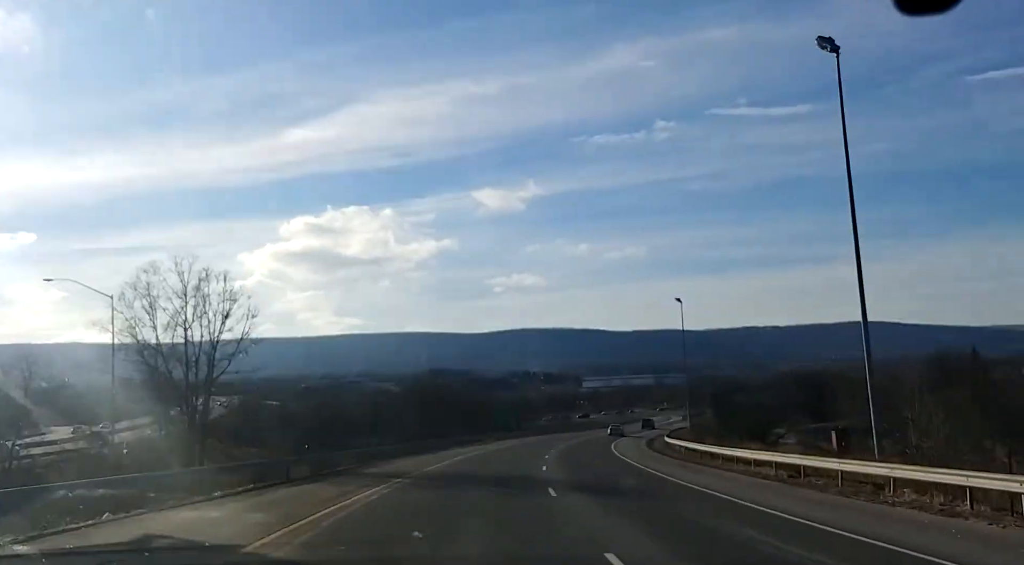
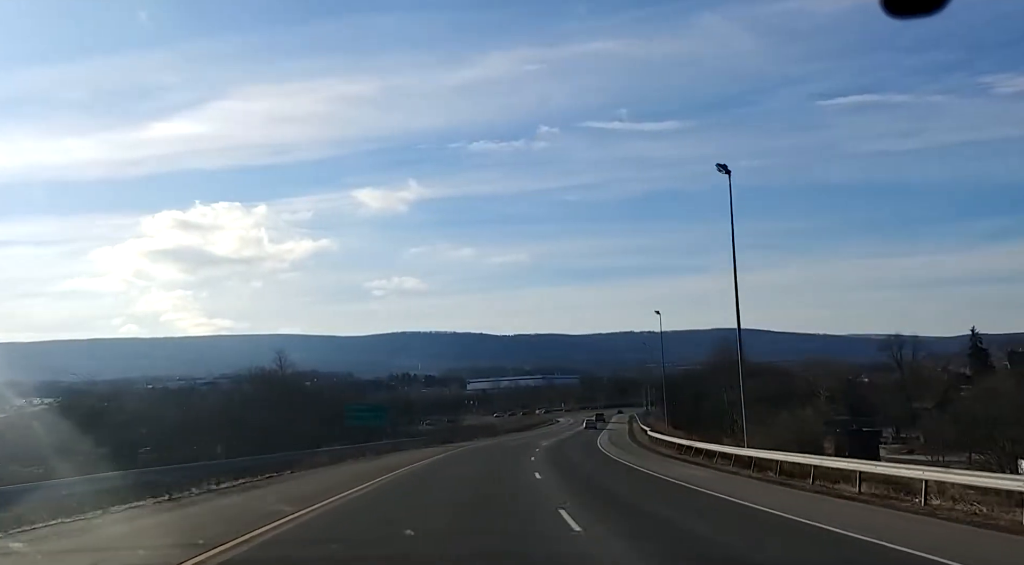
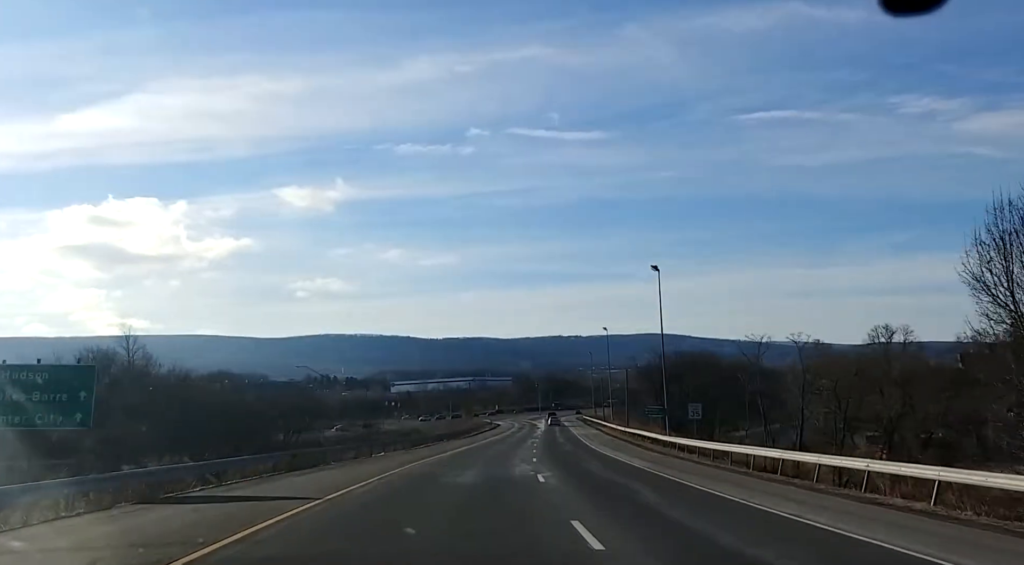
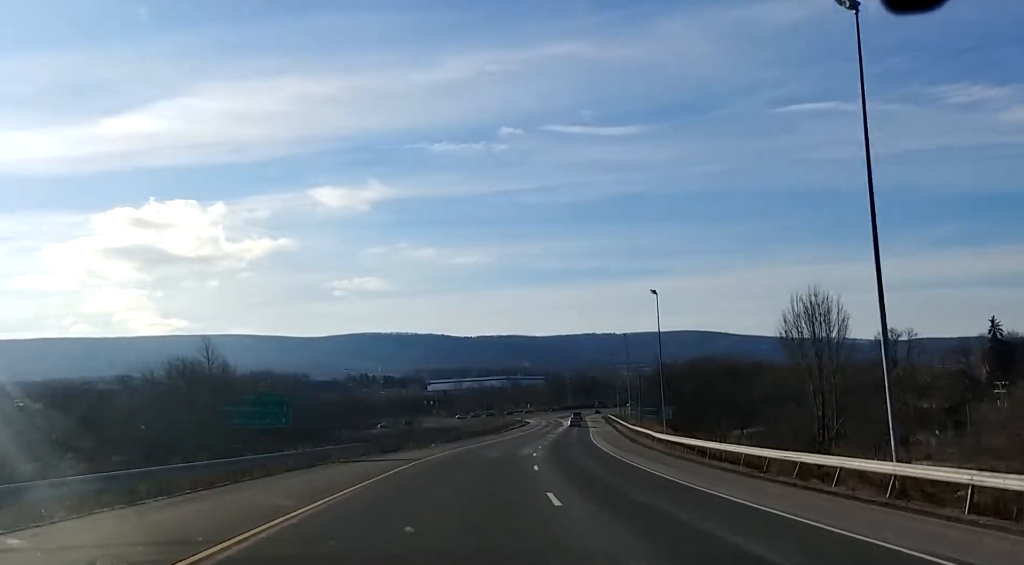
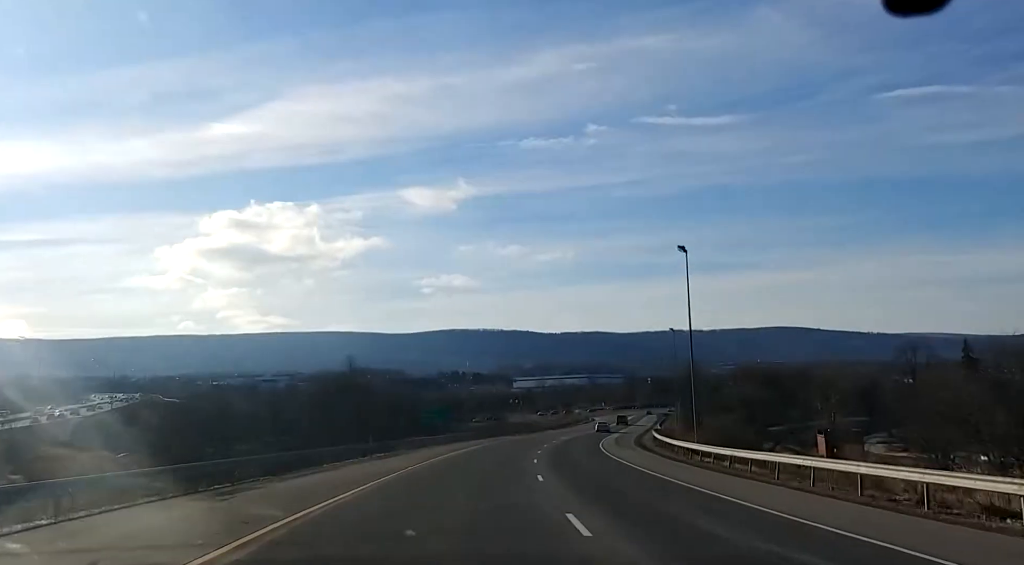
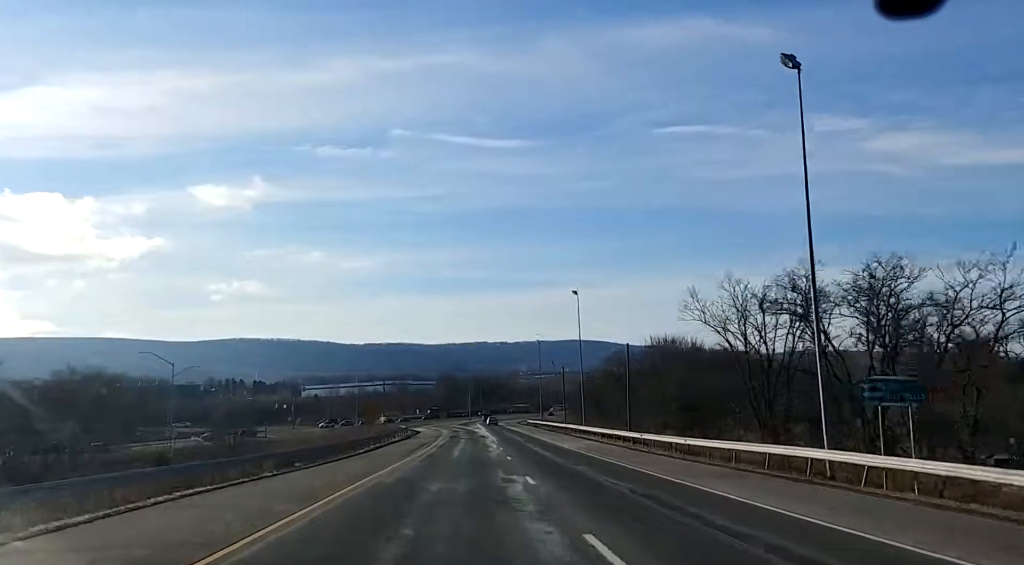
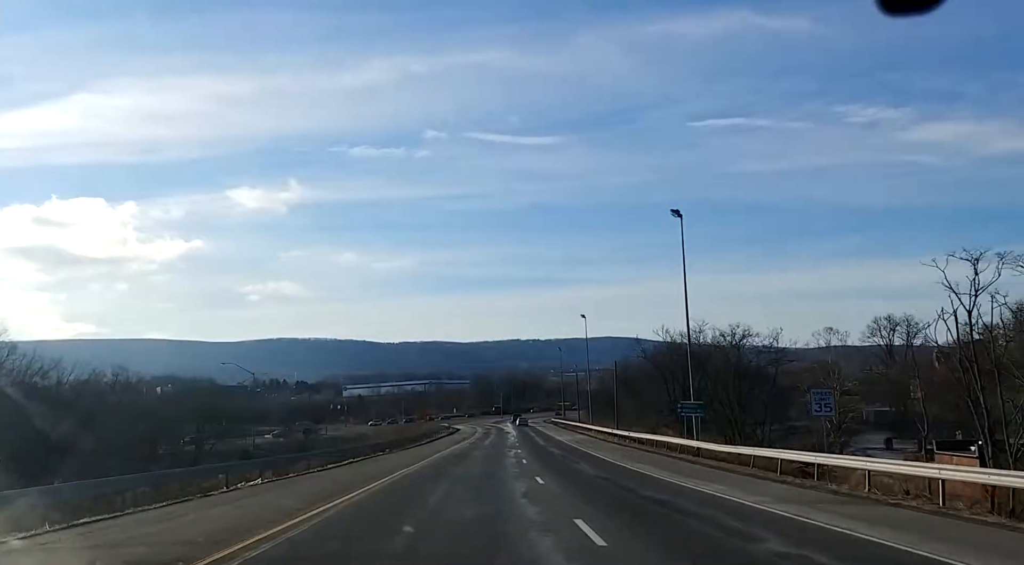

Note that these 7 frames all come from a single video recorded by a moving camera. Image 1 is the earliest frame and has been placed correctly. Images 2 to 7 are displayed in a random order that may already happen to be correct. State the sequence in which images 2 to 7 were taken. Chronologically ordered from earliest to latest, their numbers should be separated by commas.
5, 2, 4, 3, 7, 6
